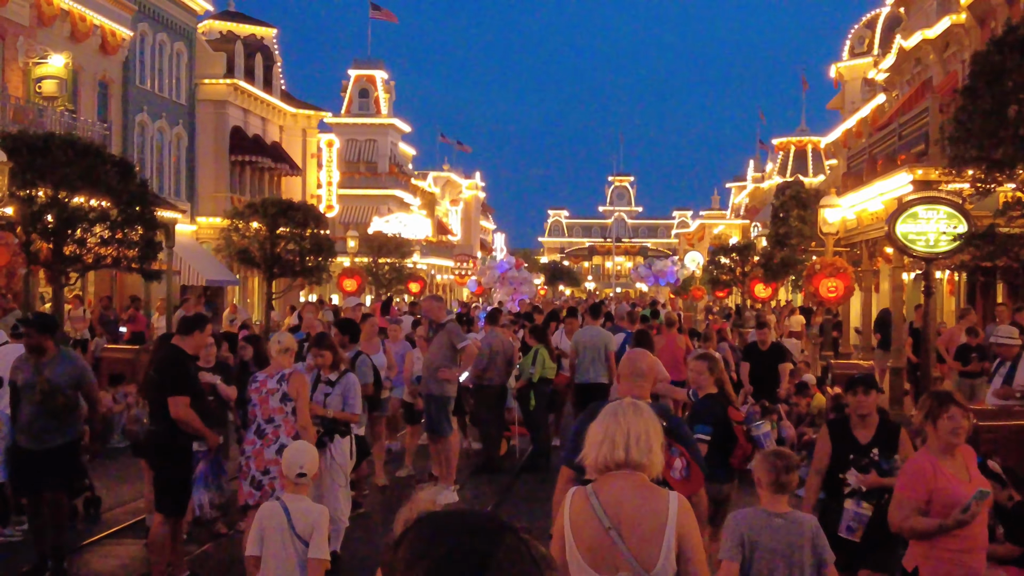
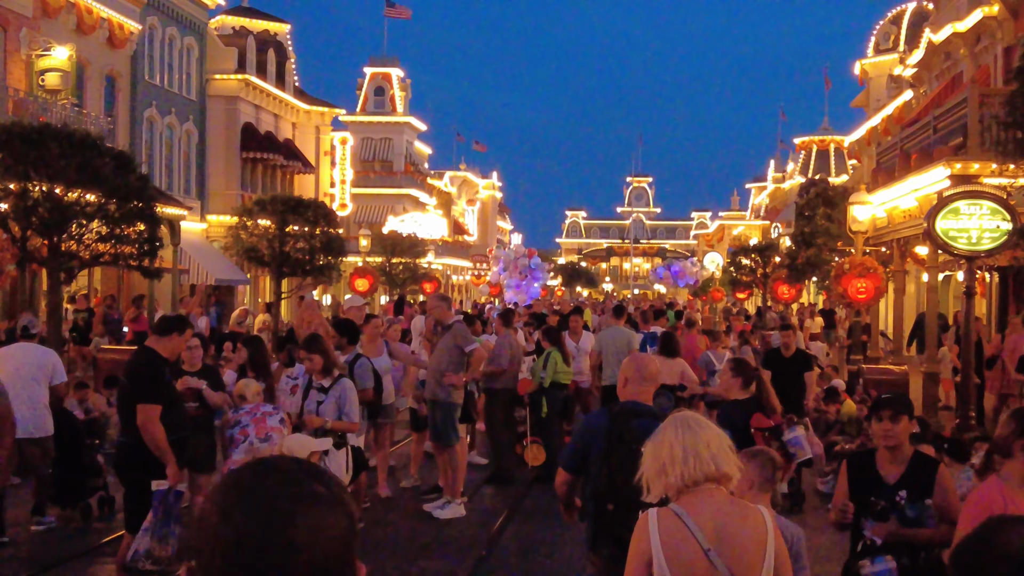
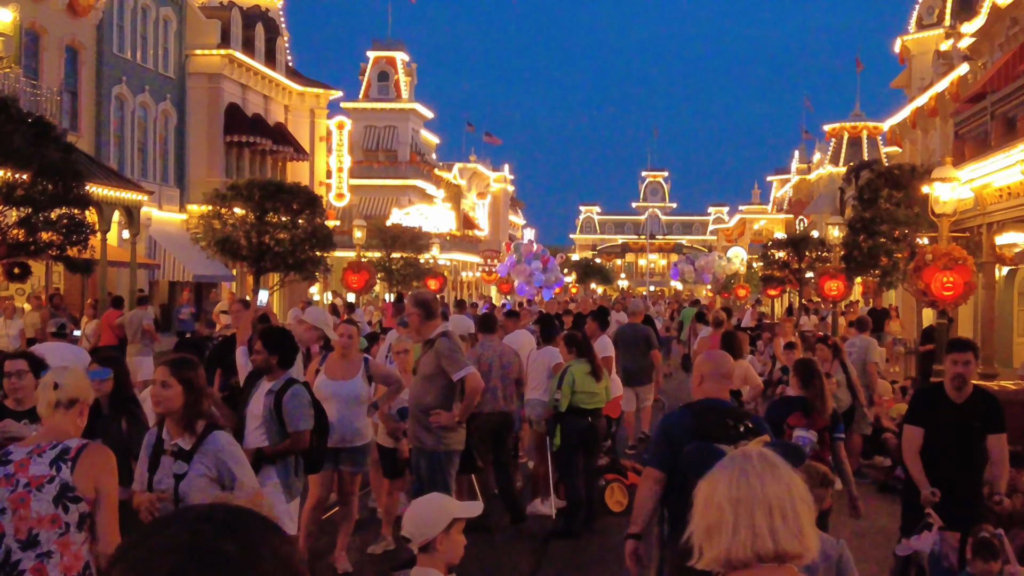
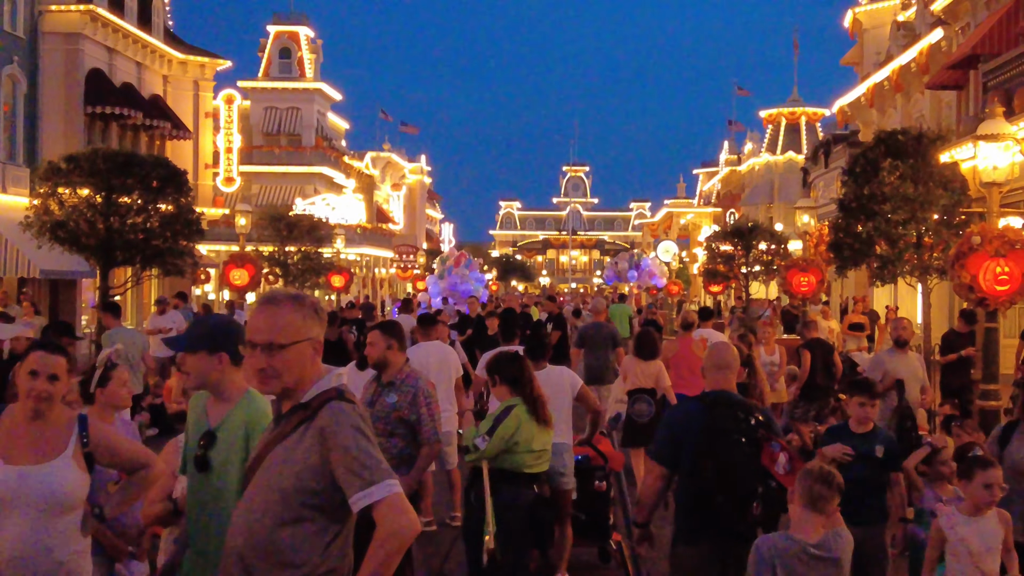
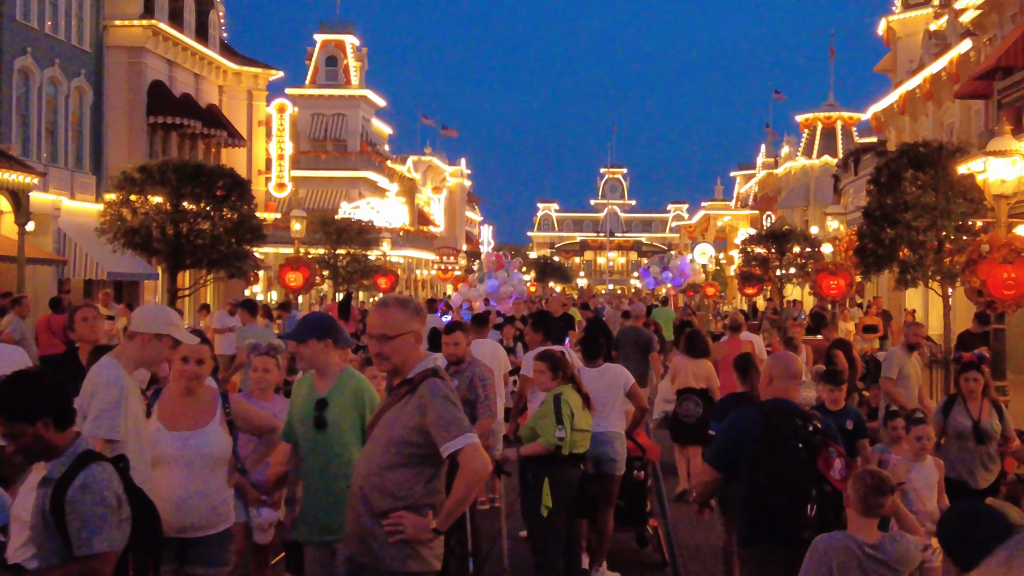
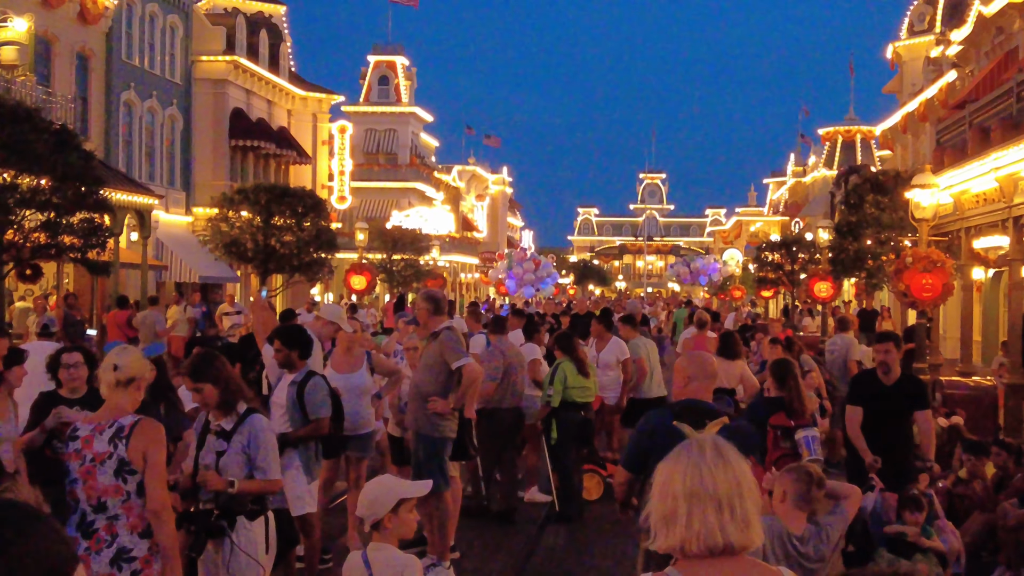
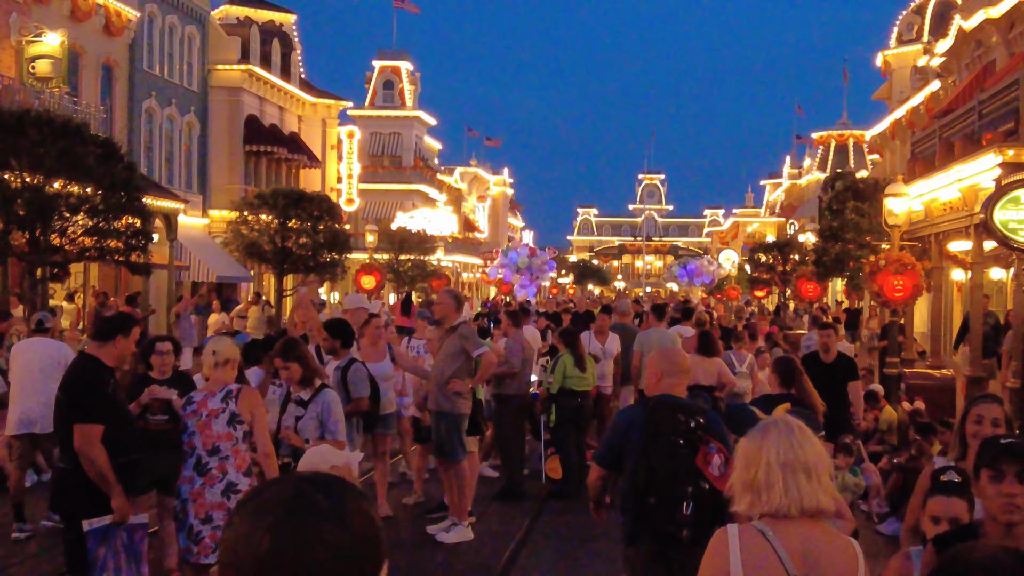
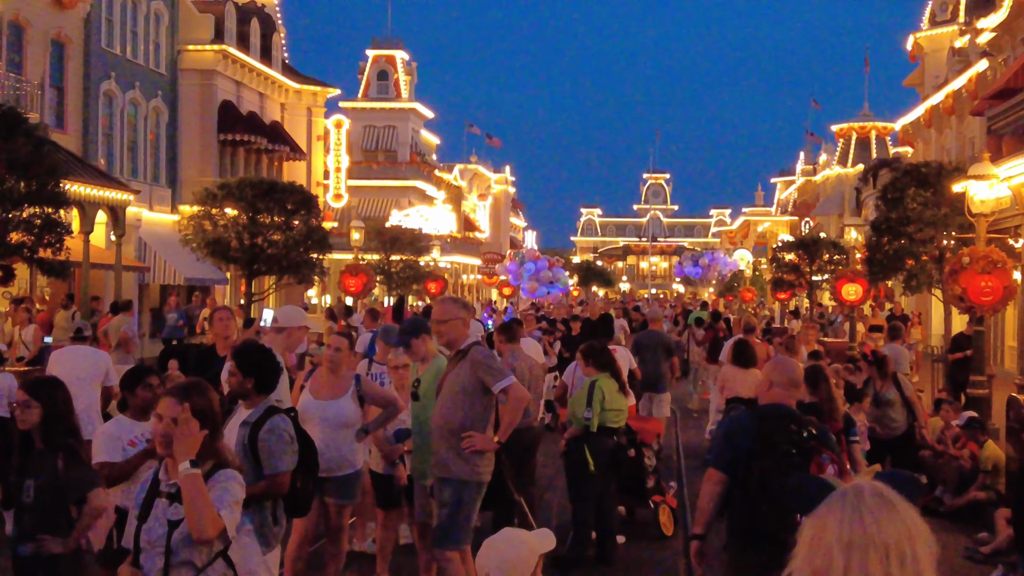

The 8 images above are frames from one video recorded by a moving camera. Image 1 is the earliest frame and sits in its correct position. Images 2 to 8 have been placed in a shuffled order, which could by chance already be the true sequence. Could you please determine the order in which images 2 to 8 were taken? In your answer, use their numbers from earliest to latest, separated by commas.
2, 7, 6, 3, 8, 5, 4
